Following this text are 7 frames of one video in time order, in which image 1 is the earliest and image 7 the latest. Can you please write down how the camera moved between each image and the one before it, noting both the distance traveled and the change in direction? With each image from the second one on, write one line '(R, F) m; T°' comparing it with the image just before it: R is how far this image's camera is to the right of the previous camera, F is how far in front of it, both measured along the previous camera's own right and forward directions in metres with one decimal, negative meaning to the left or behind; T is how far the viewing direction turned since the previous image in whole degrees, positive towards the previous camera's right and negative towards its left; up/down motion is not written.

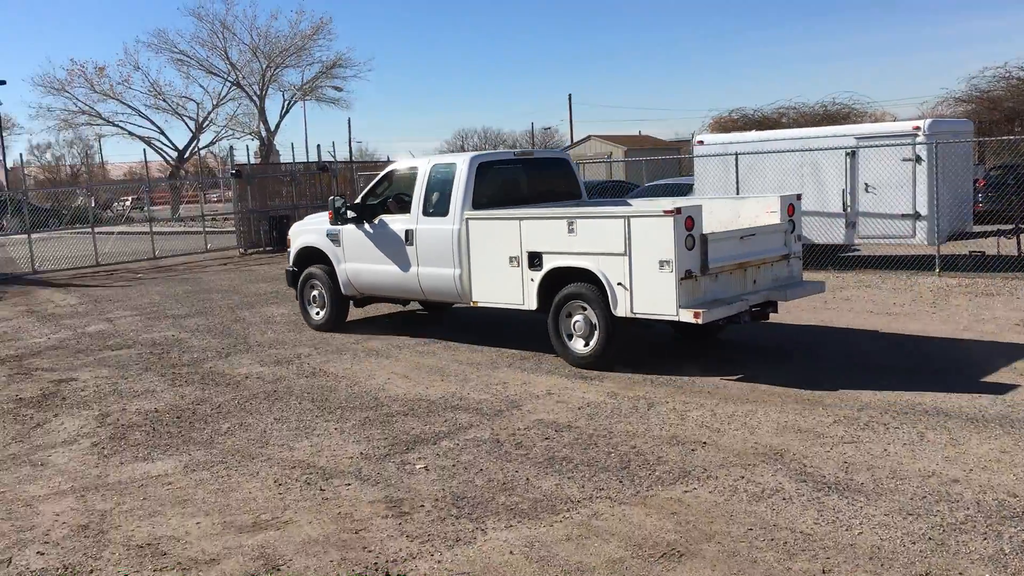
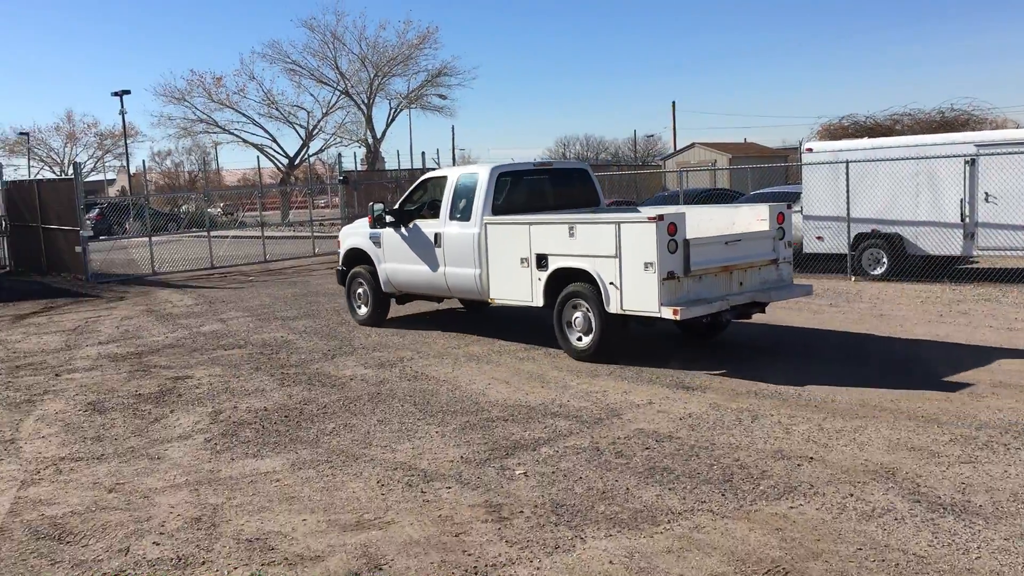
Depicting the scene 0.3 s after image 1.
(-0.3, 0.0) m; -5°
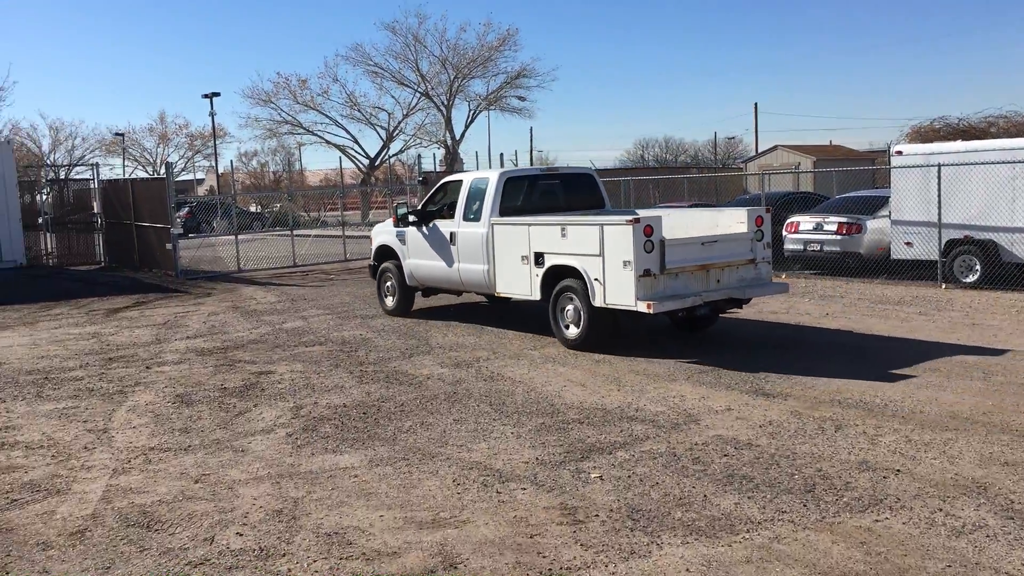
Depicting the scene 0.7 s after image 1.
(-0.2, 0.0) m; -4°
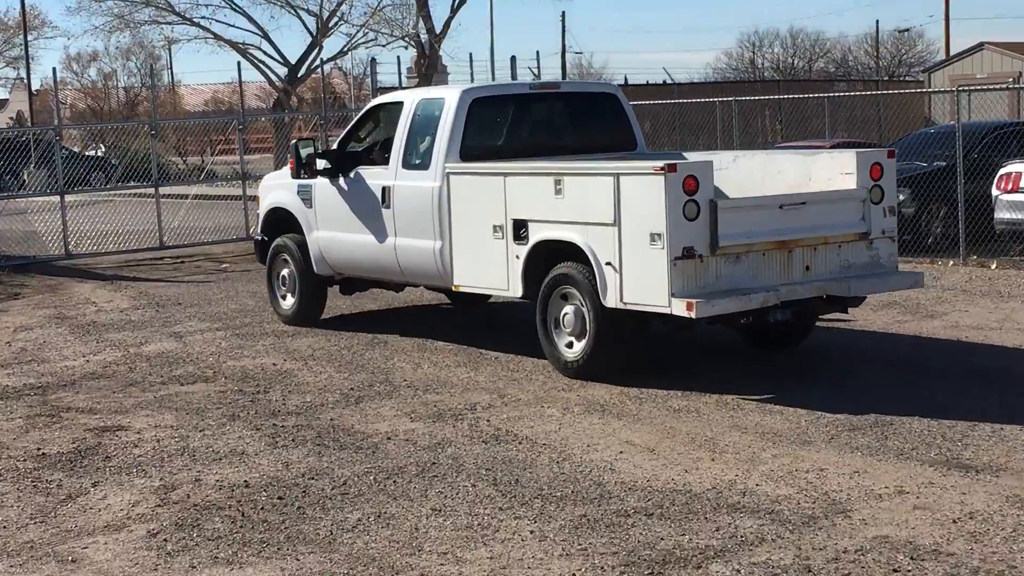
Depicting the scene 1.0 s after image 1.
(-0.4, +3.7) m; +3°
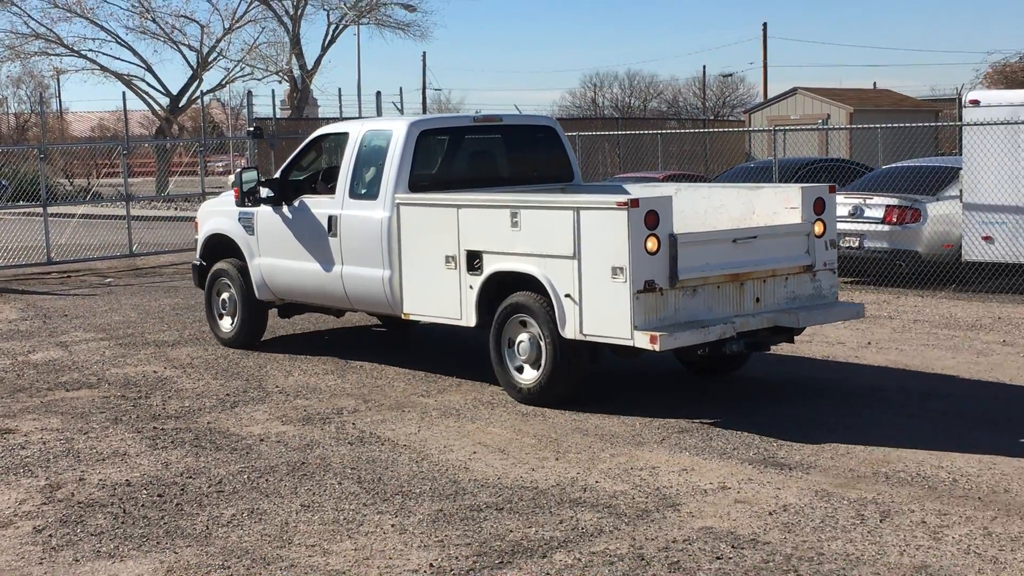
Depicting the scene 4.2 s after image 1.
(+0.7, -0.5) m; +3°
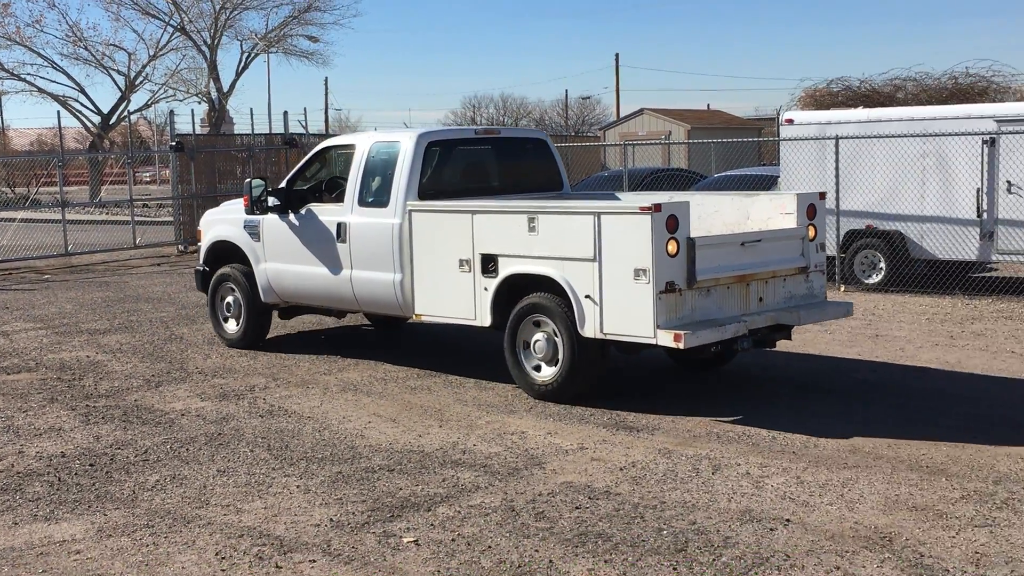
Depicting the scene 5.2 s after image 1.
(+0.6, -1.0) m; +3°
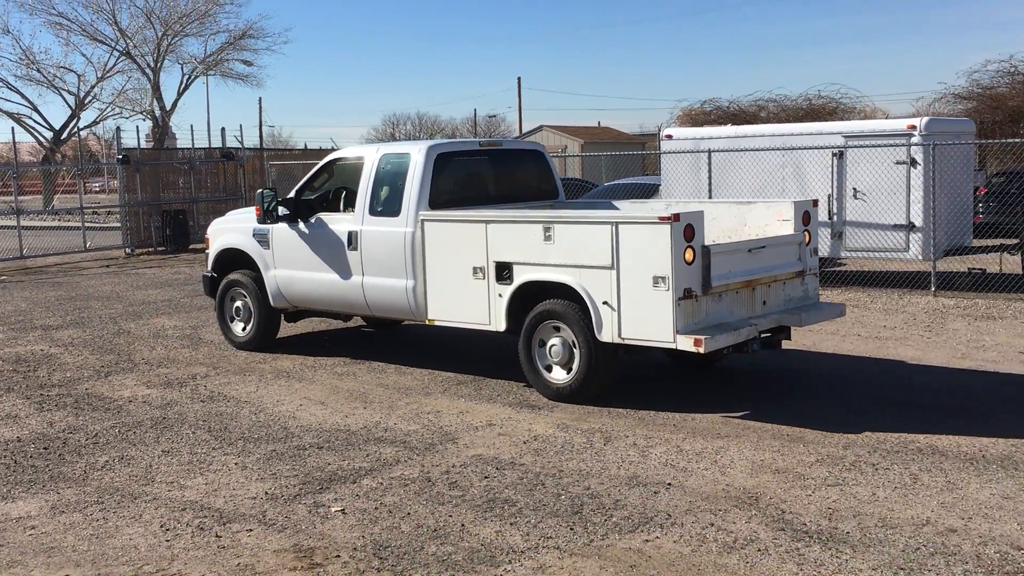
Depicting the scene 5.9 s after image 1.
(+0.4, -0.9) m; +3°
